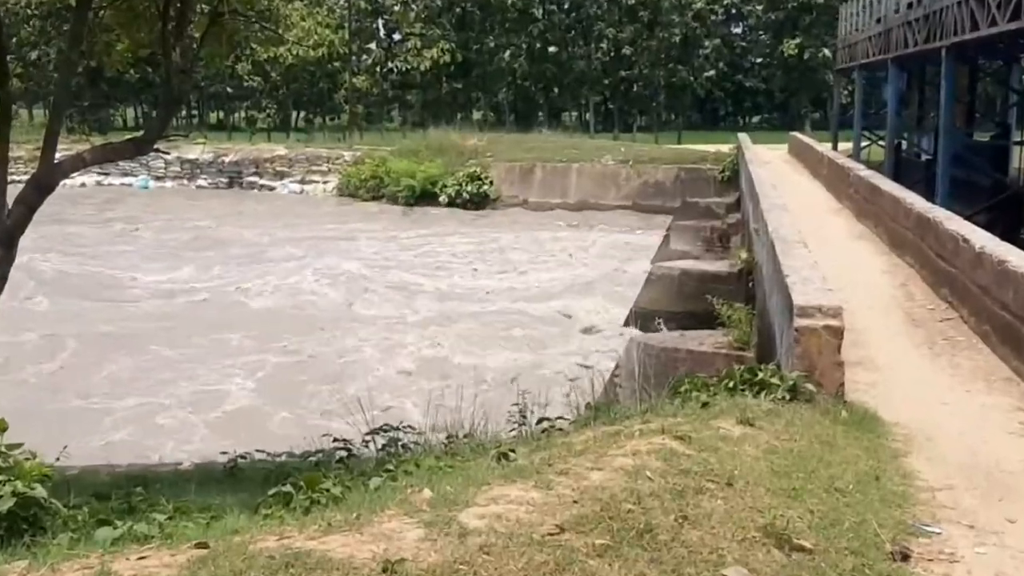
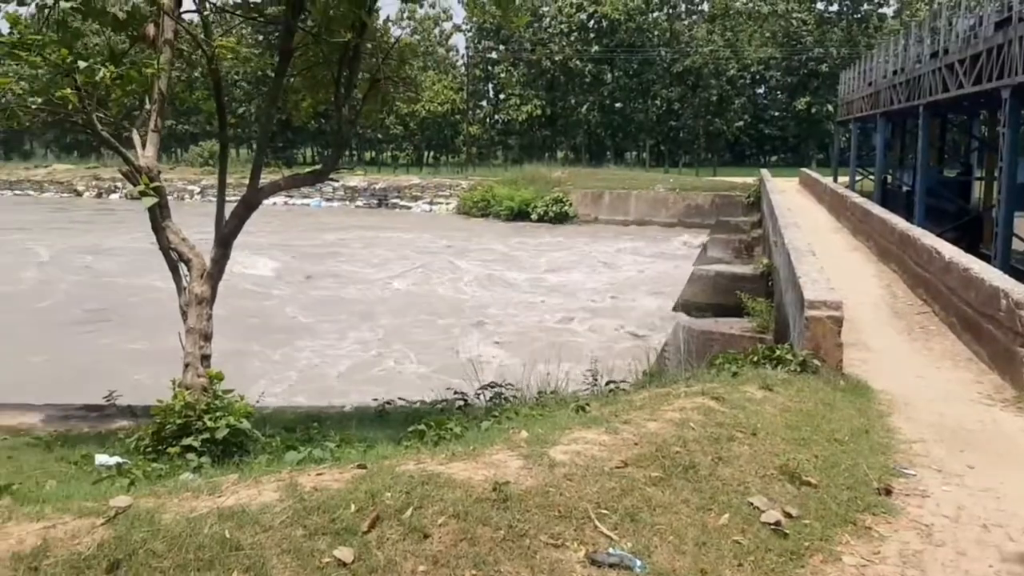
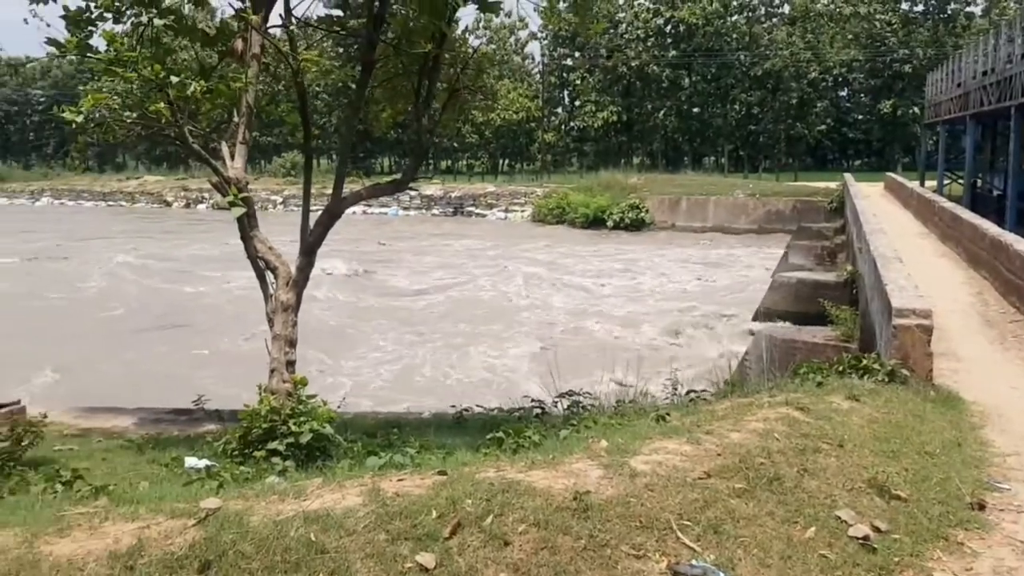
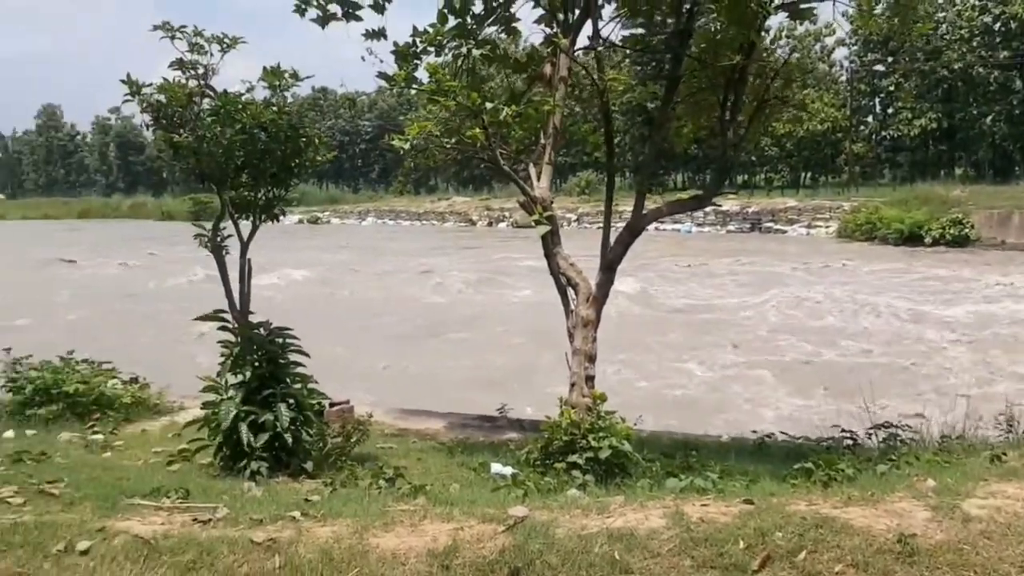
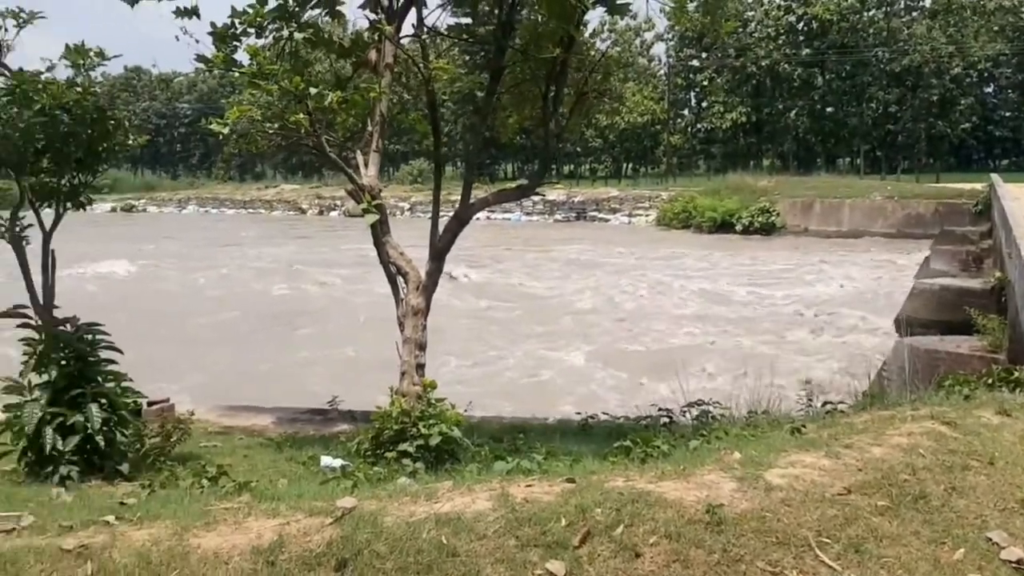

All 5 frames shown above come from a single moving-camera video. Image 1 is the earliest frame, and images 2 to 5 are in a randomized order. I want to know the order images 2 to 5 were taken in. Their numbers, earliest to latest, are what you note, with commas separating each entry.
2, 3, 5, 4
